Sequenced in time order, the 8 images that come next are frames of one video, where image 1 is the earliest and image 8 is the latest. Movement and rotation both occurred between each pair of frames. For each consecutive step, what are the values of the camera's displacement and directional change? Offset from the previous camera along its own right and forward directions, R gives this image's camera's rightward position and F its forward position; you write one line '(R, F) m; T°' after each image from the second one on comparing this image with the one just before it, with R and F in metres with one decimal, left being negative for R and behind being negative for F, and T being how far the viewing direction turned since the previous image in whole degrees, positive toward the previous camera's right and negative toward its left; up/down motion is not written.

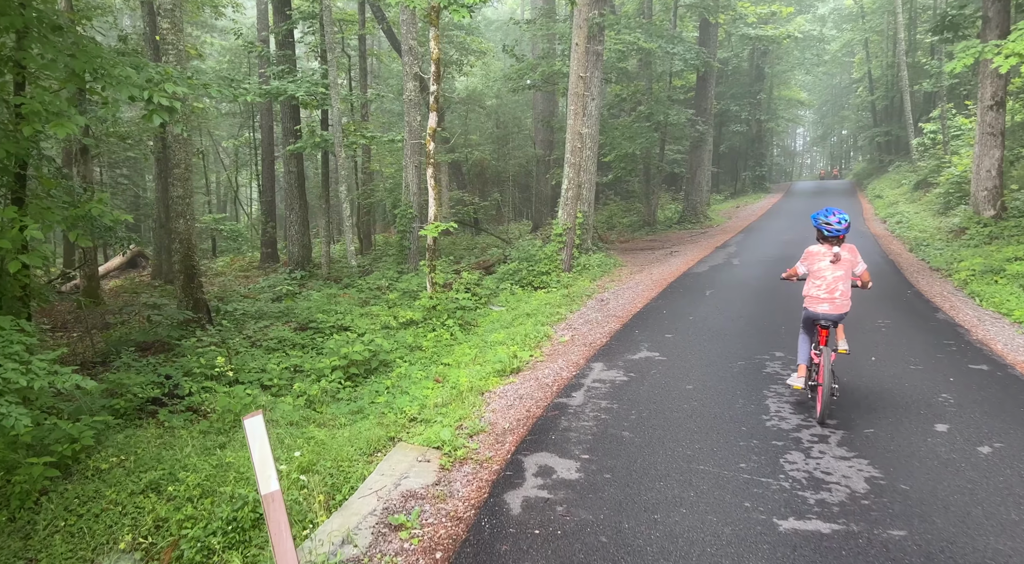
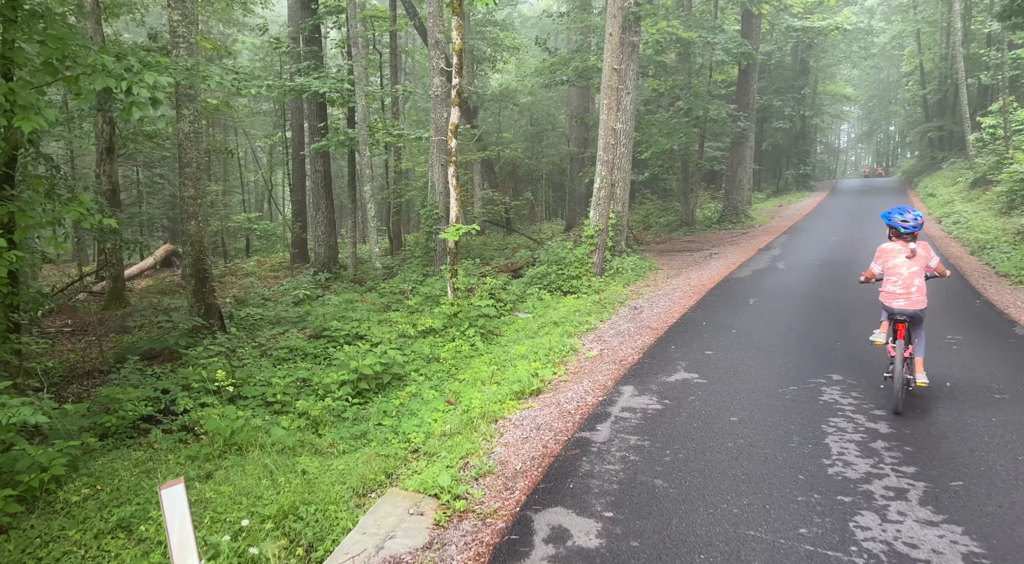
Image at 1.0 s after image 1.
(+0.1, +0.8) m; -3°
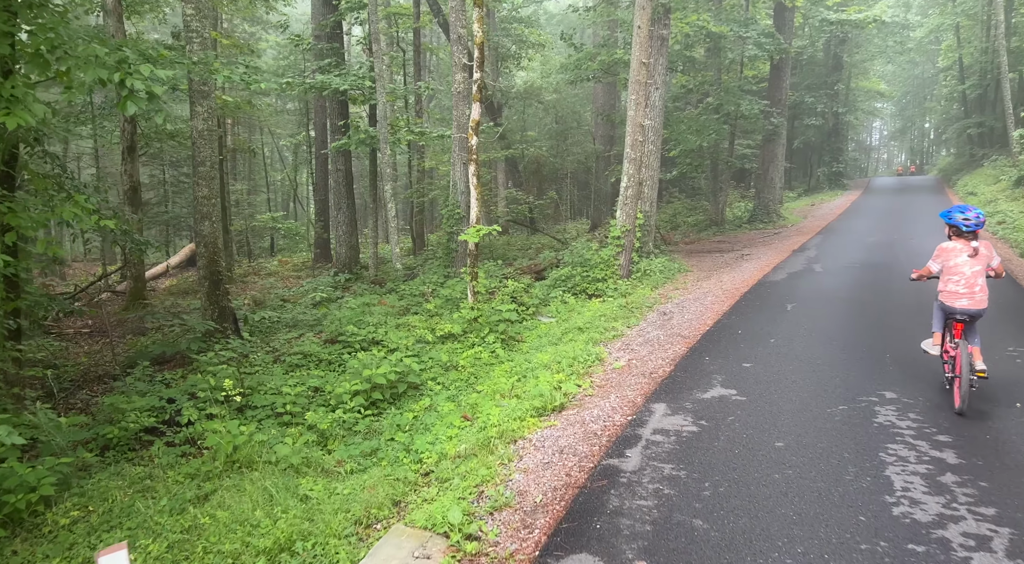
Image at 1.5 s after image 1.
(0.0, +0.5) m; -2°
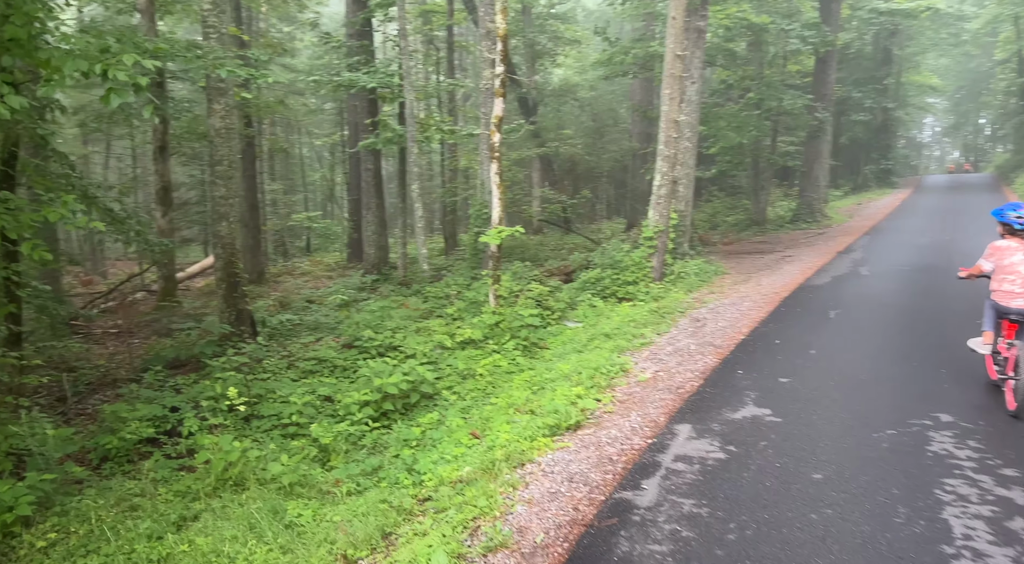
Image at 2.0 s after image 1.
(+0.2, +0.5) m; -3°
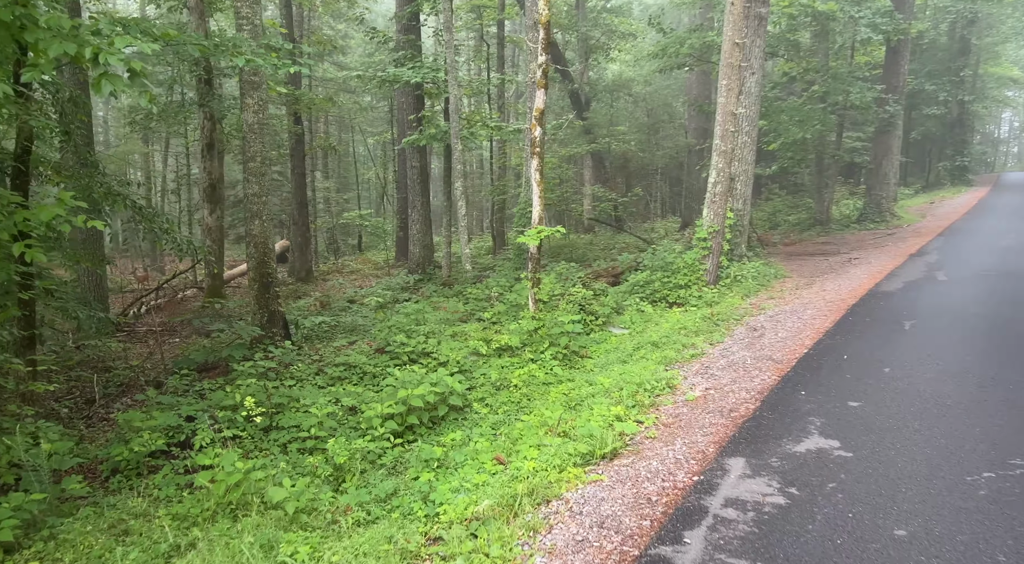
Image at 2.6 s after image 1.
(+0.2, +0.6) m; -4°
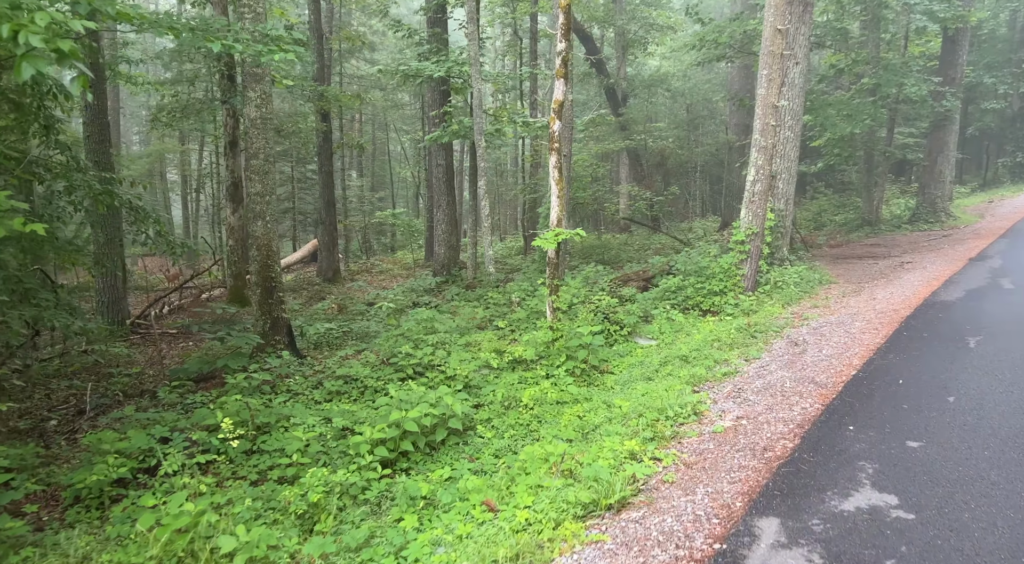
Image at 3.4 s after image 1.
(+0.3, +0.8) m; -3°
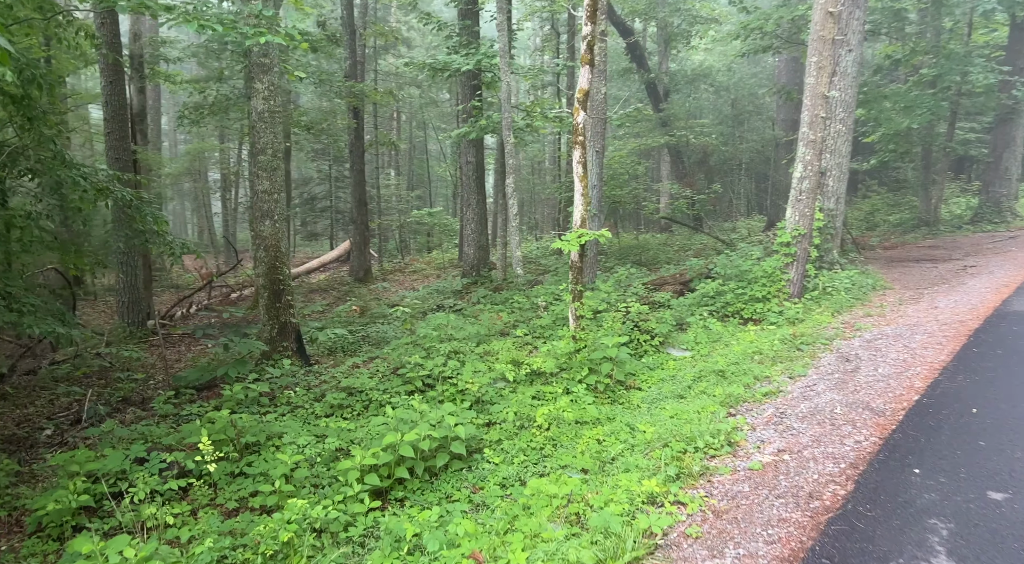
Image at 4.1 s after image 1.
(+0.3, +0.7) m; -3°
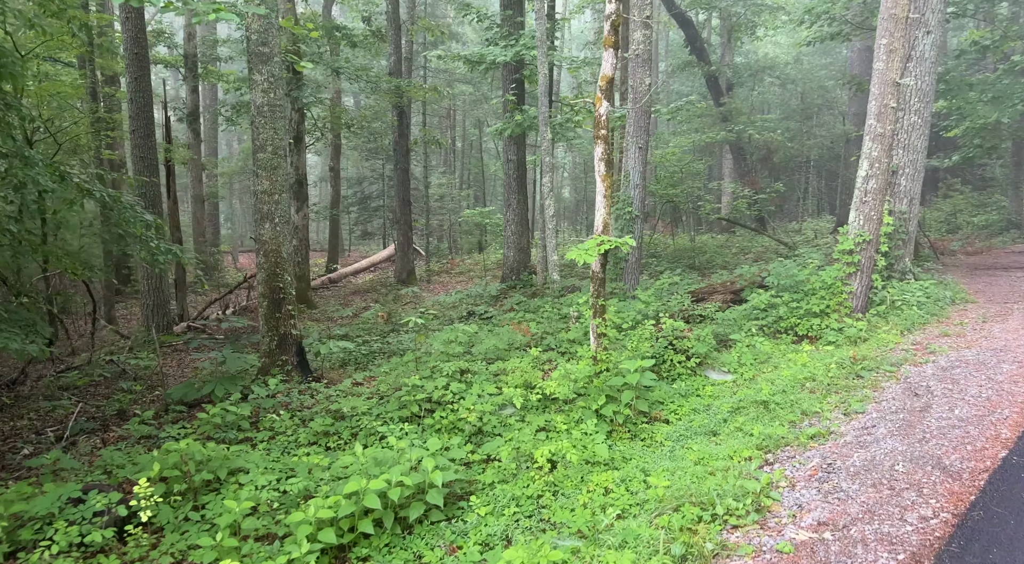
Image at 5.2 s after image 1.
(+0.5, +0.9) m; -5°
